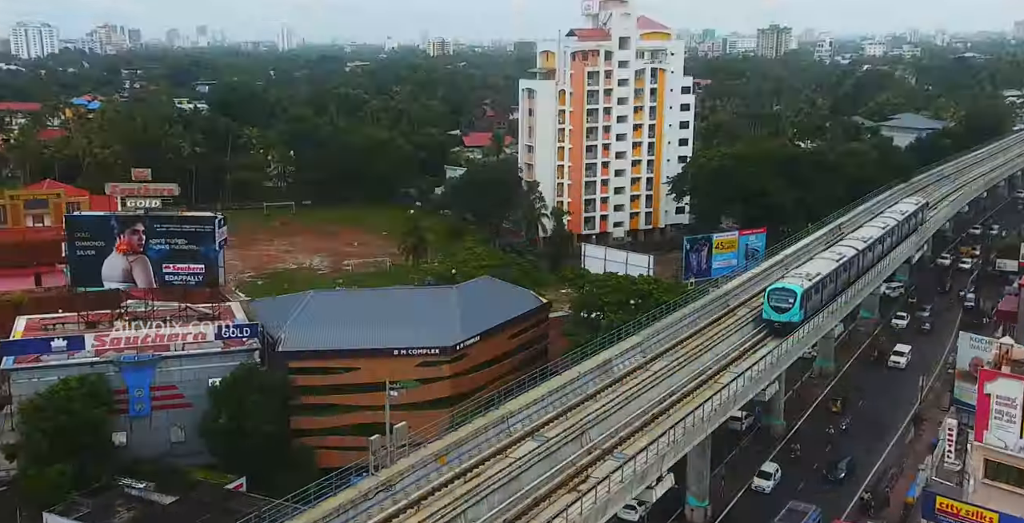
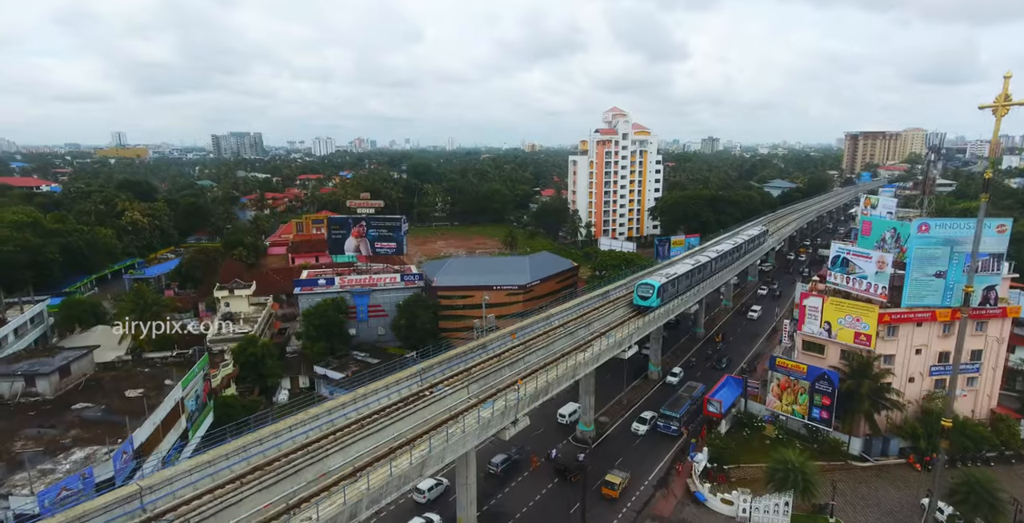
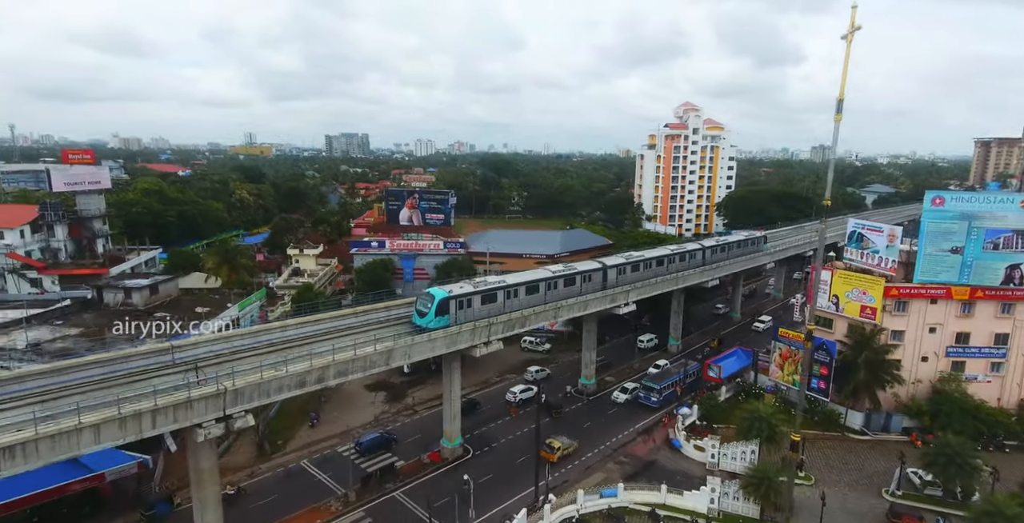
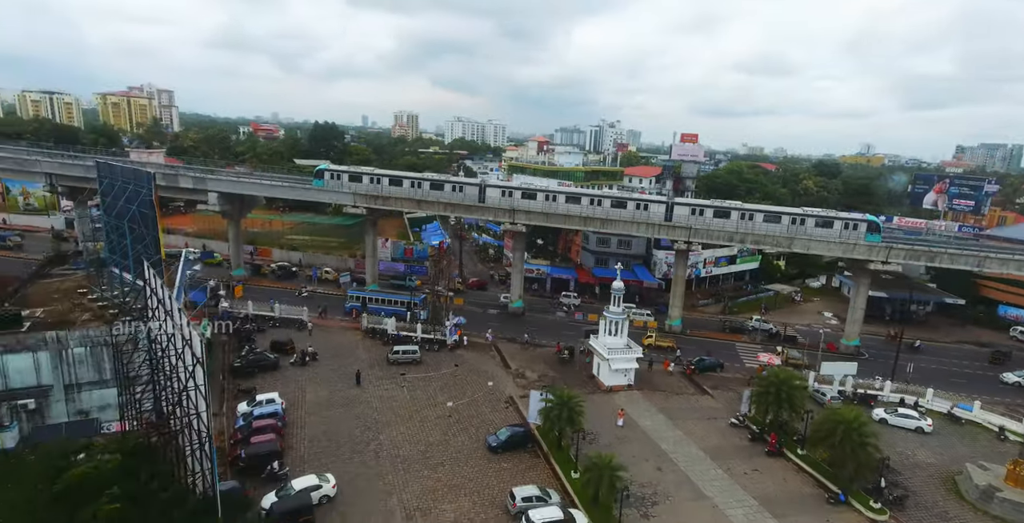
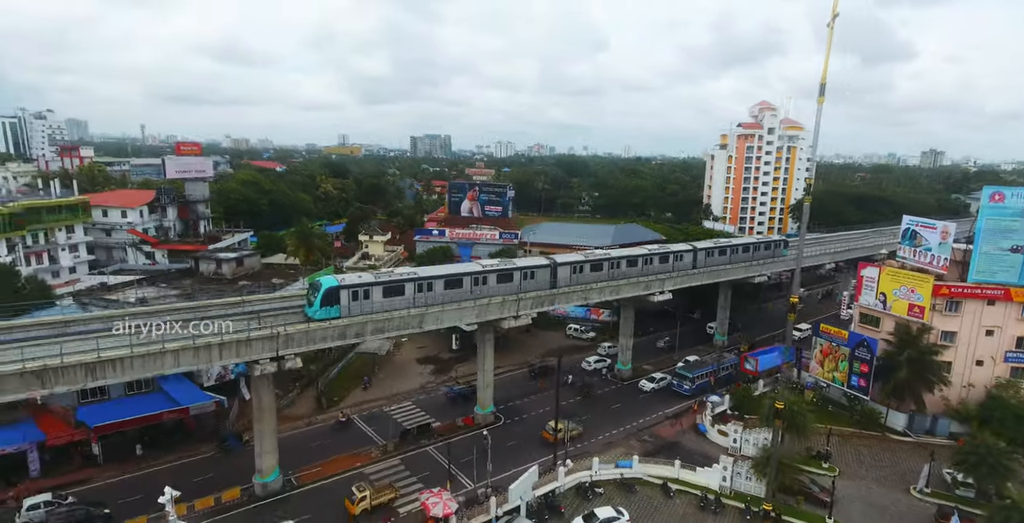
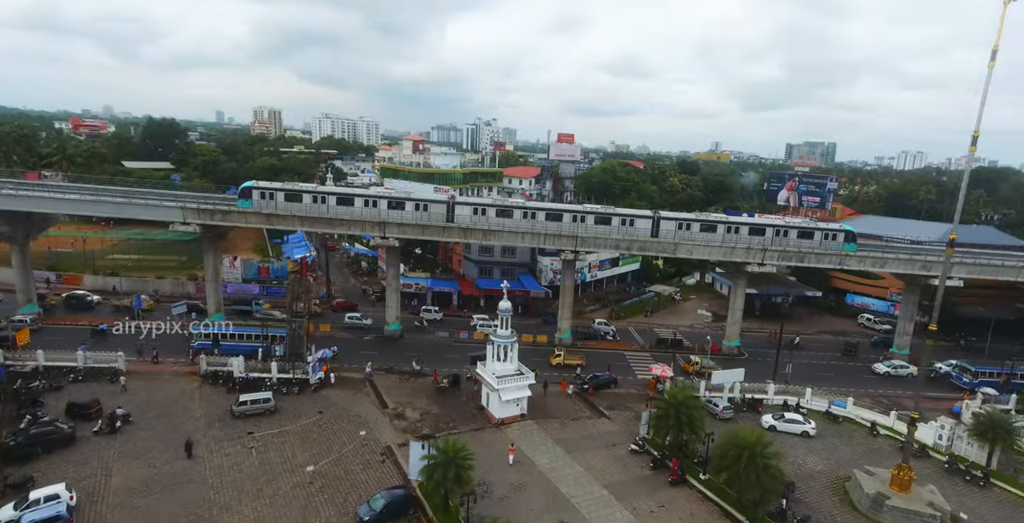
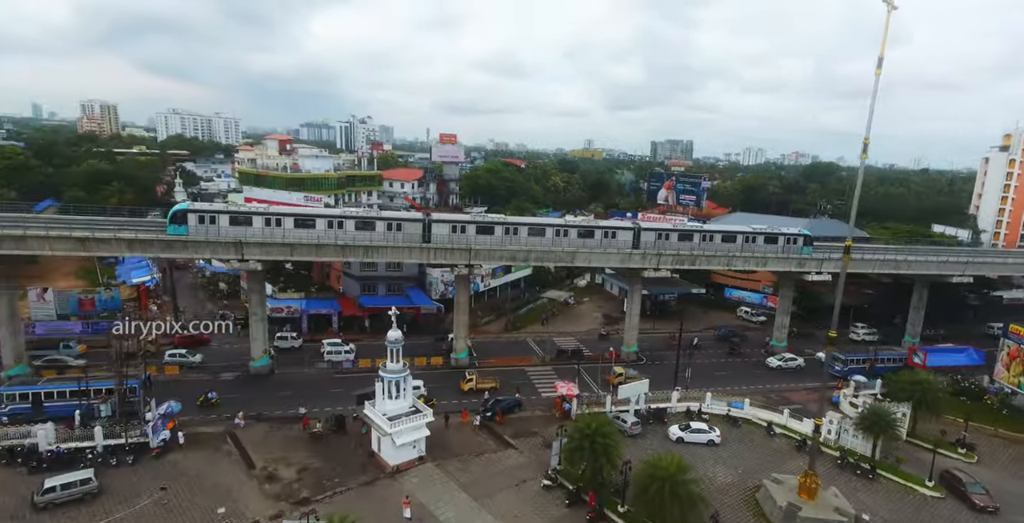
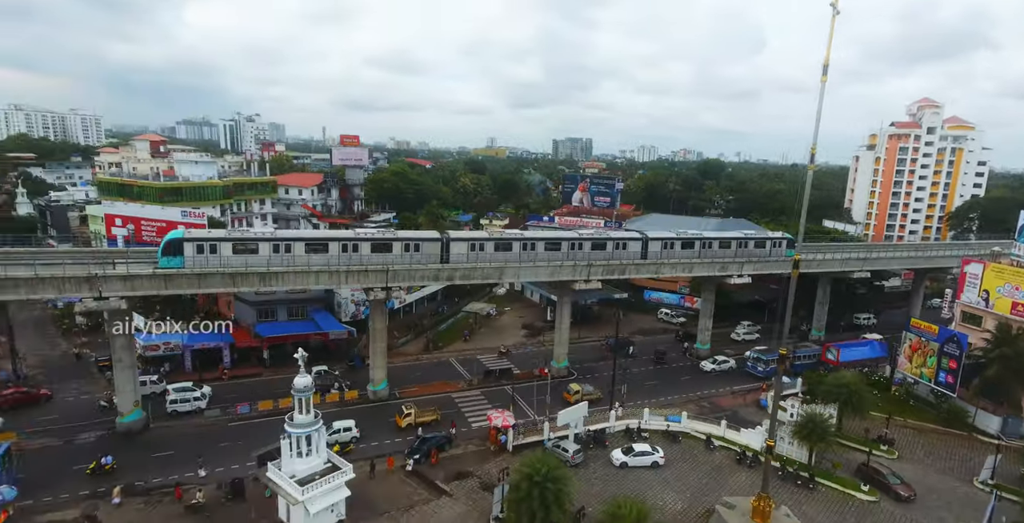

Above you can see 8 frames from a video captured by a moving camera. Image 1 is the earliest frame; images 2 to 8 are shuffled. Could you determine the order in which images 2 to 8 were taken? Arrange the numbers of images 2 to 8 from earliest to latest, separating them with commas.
2, 3, 5, 8, 7, 6, 4
